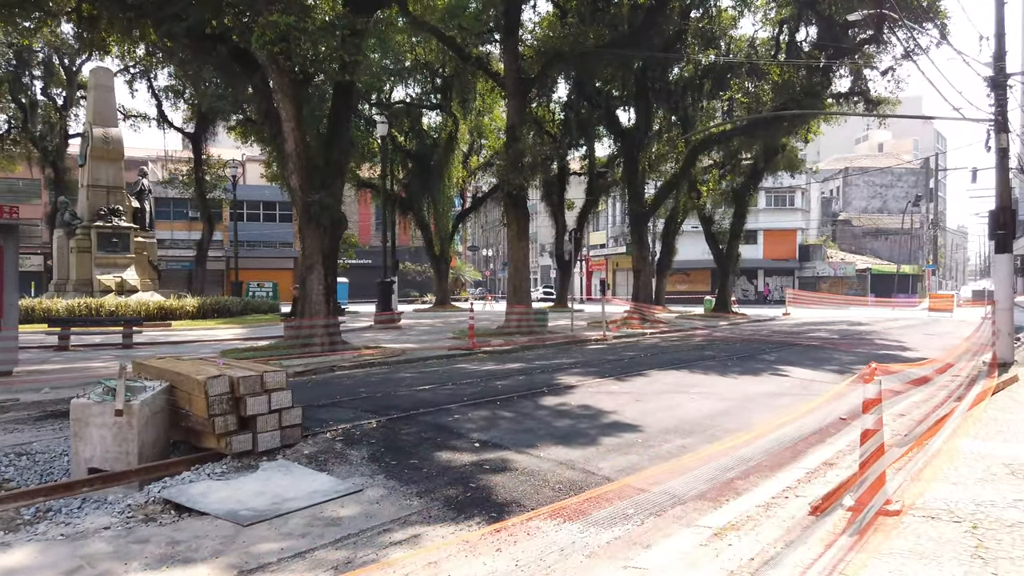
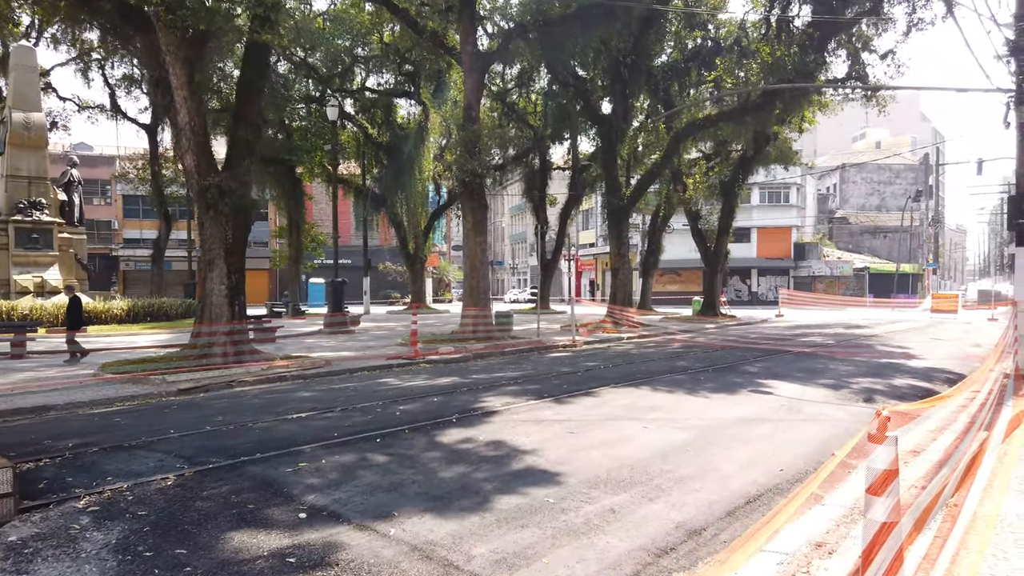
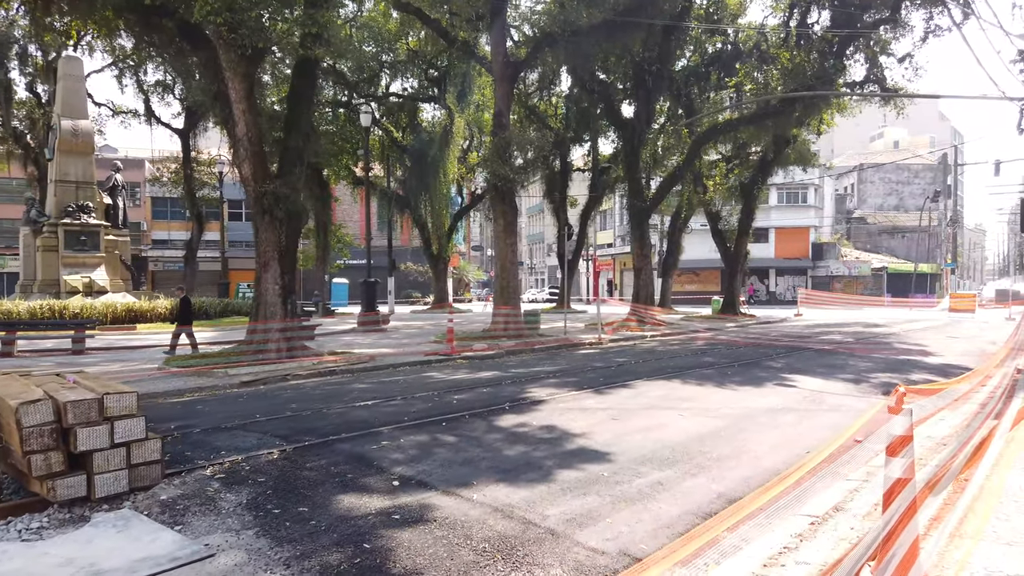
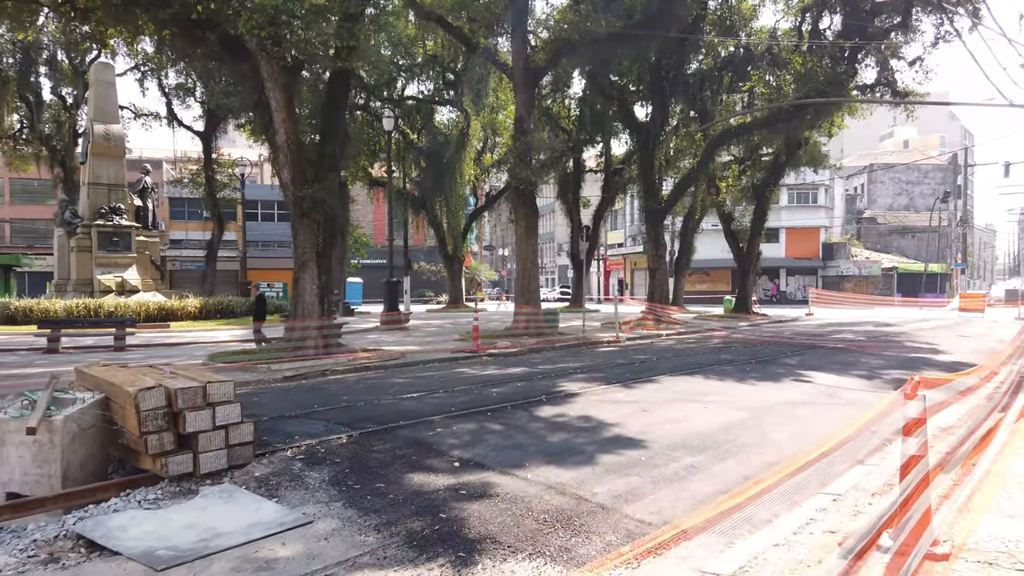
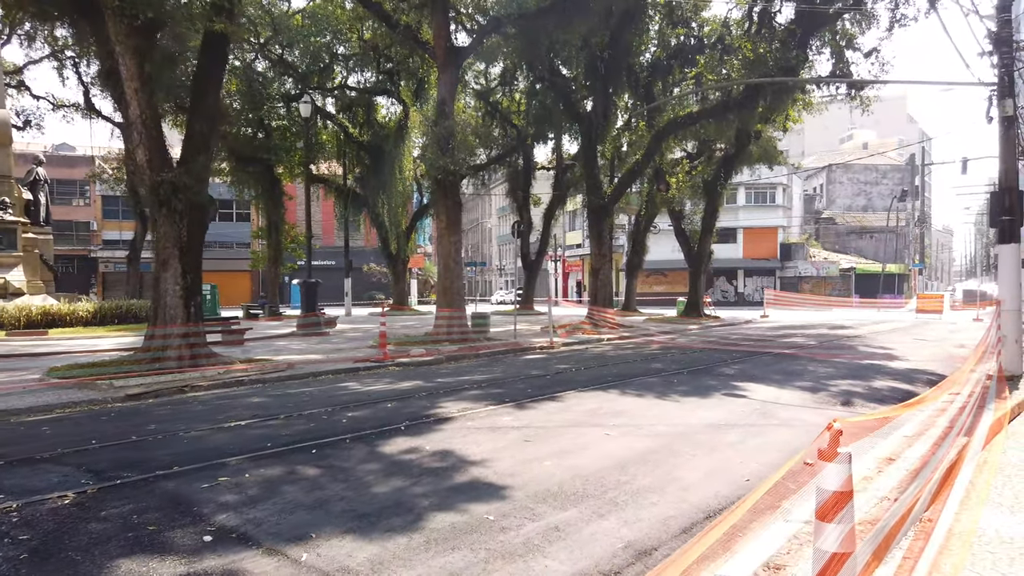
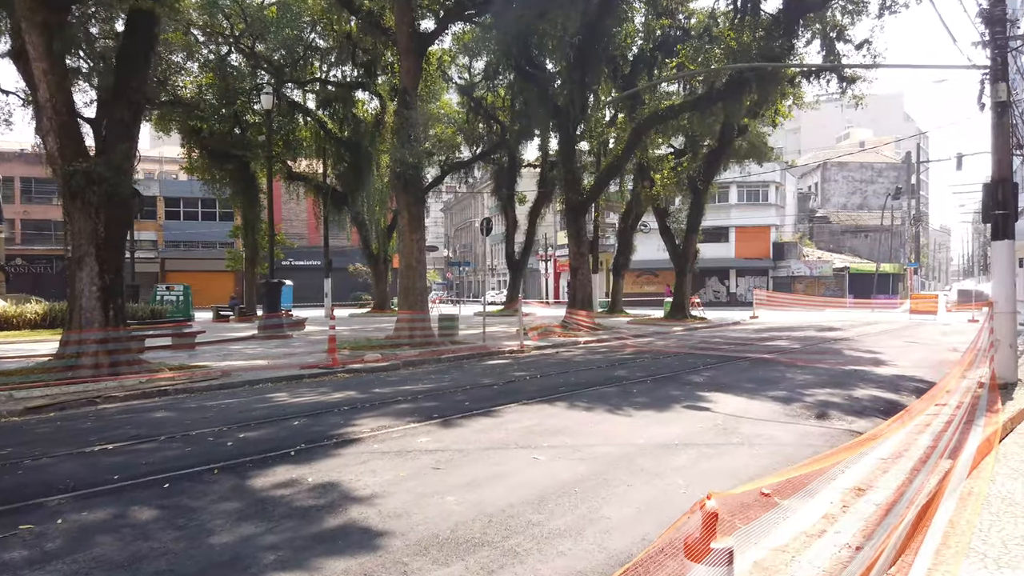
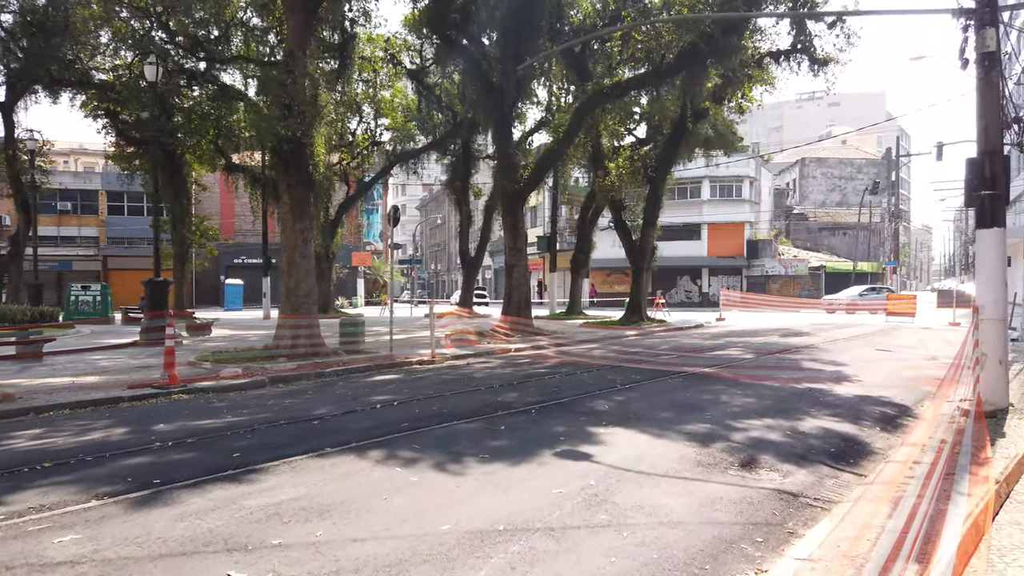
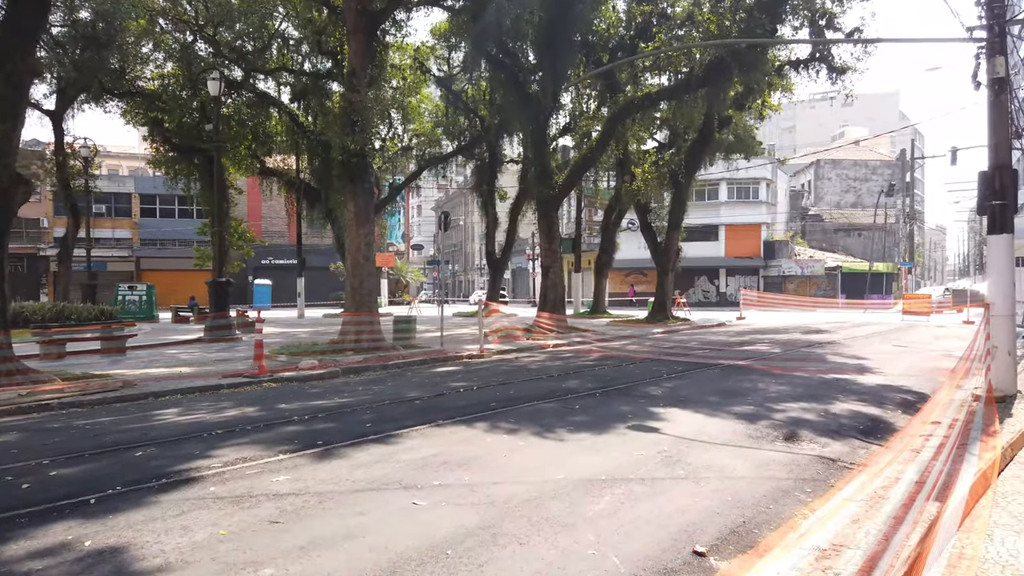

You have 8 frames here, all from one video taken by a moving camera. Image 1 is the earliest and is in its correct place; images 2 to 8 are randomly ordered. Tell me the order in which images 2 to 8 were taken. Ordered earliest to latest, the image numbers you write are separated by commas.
4, 3, 2, 5, 6, 8, 7
